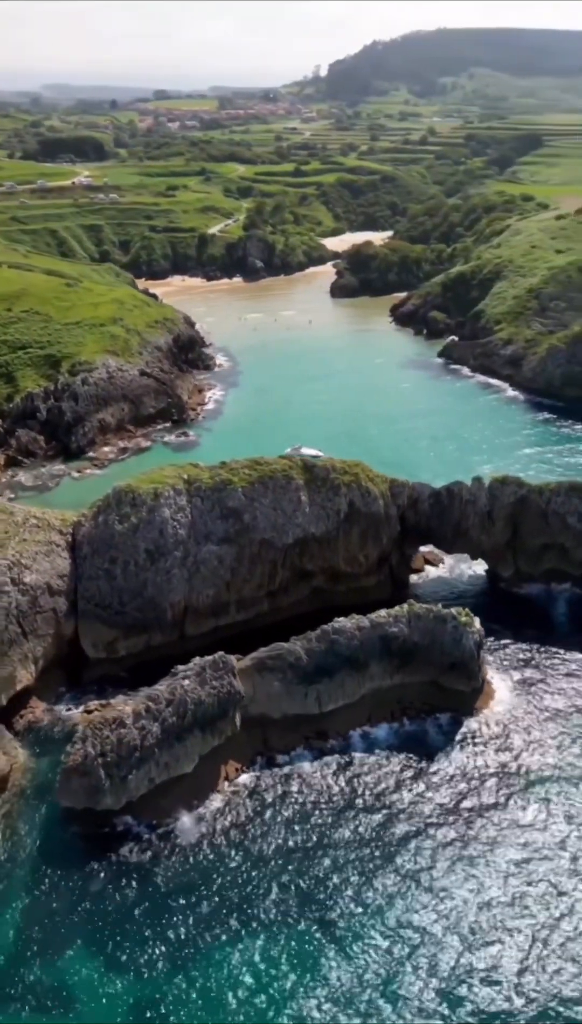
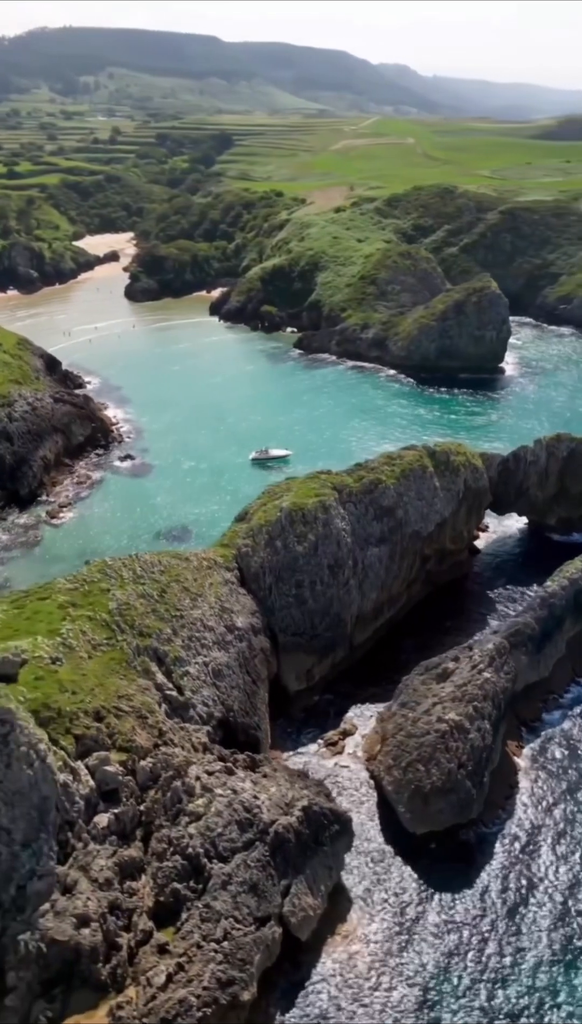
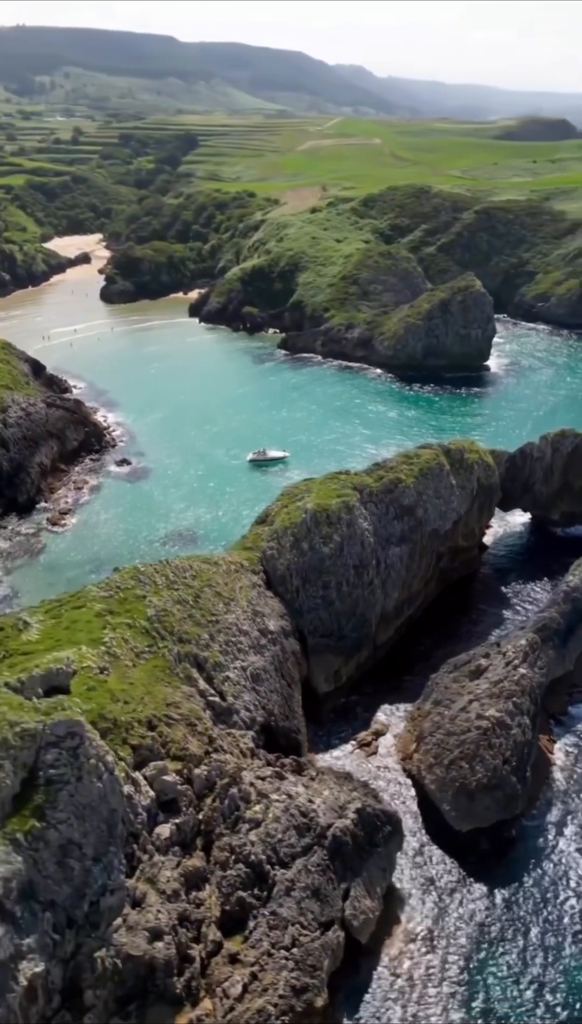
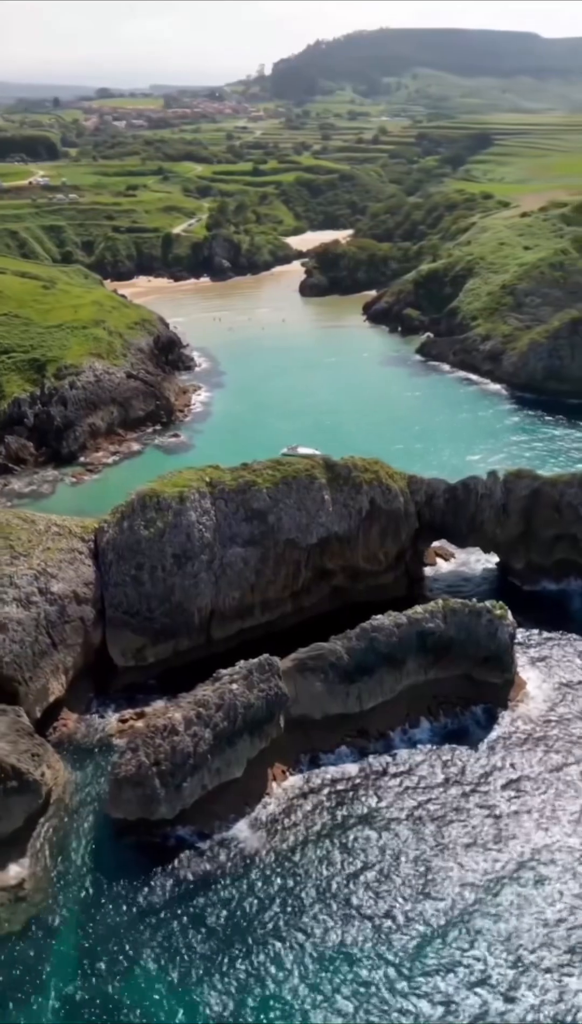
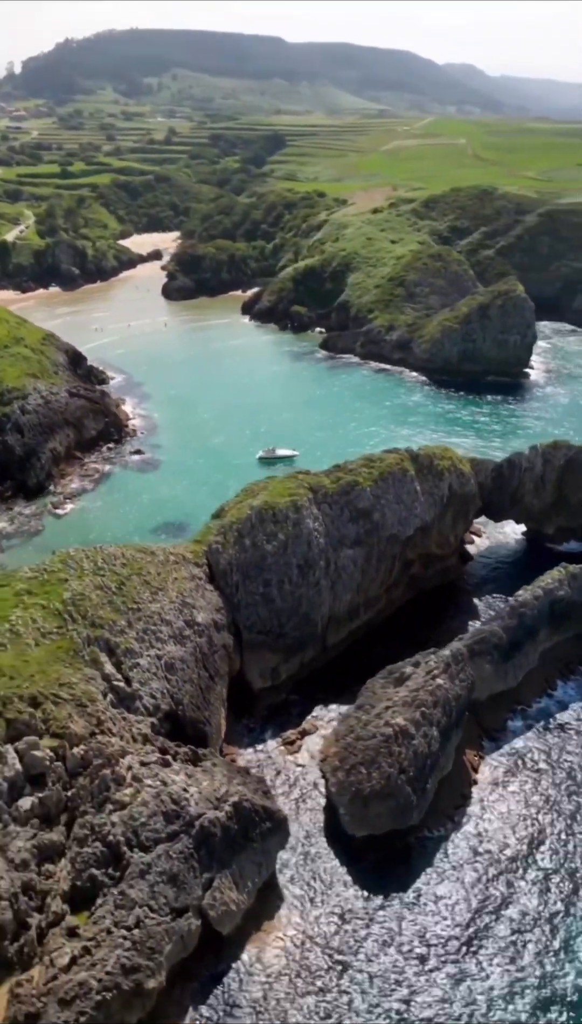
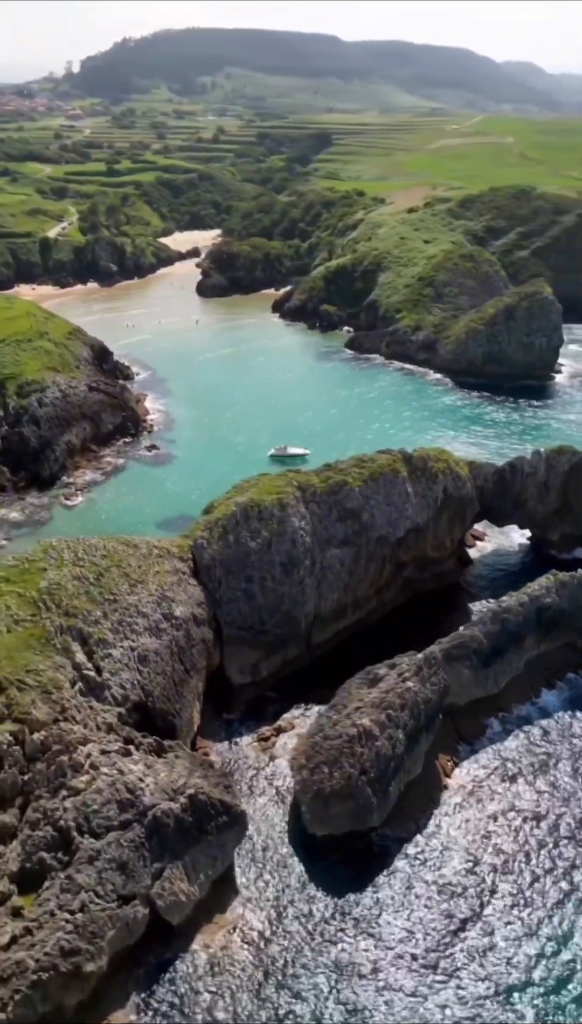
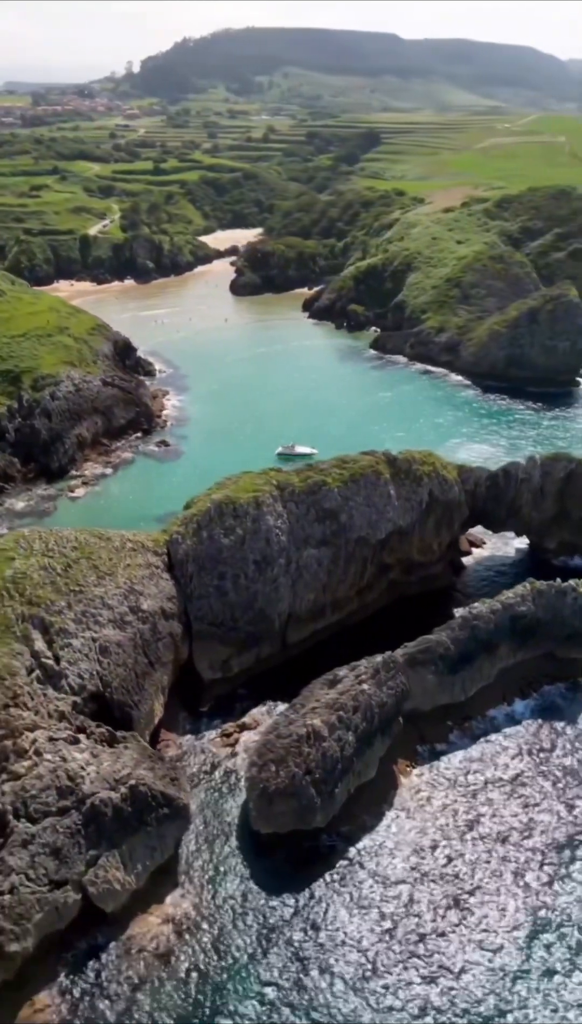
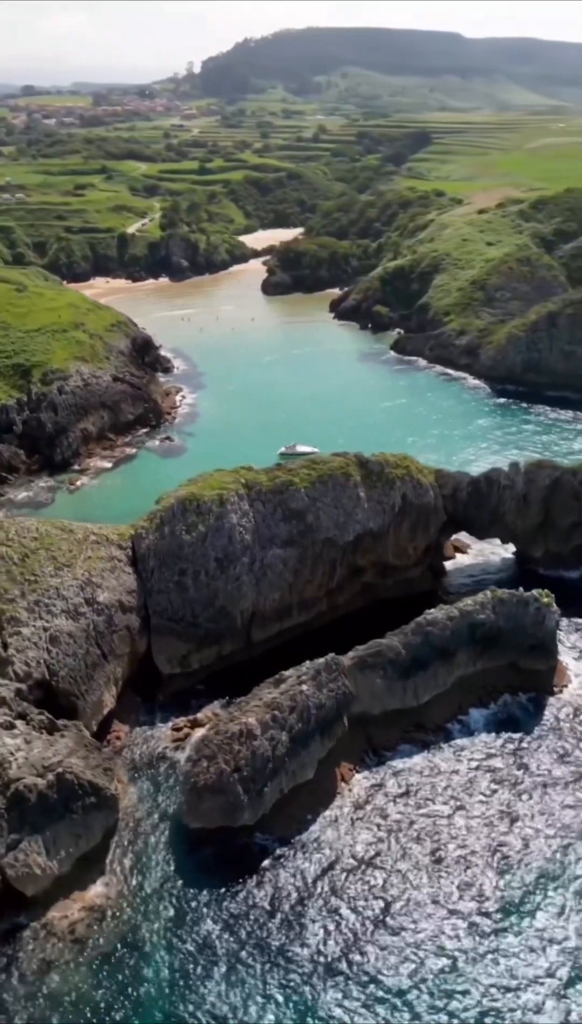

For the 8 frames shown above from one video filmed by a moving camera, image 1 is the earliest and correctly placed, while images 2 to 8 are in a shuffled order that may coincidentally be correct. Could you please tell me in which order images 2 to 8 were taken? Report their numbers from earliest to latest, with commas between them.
4, 8, 7, 6, 5, 2, 3
